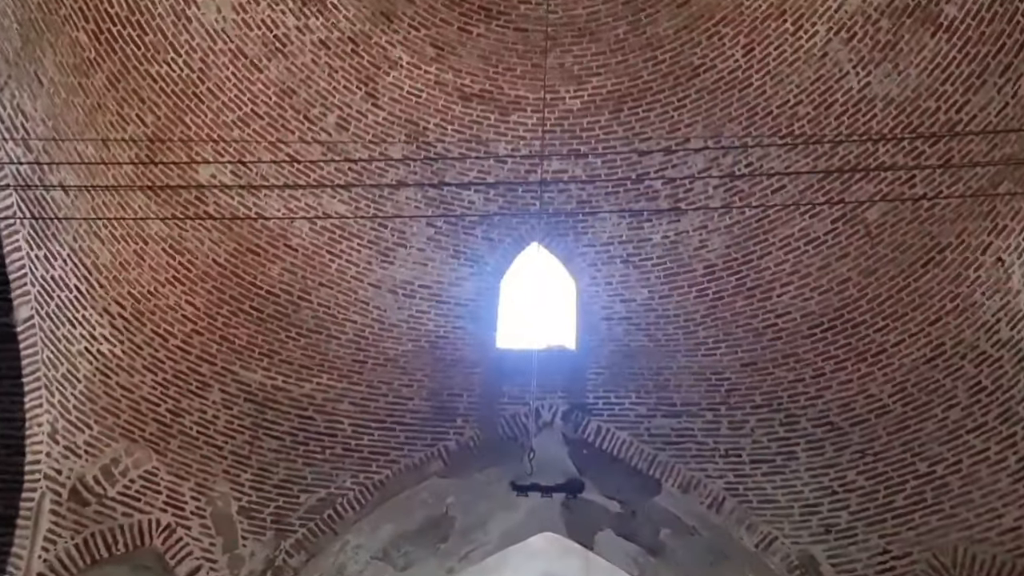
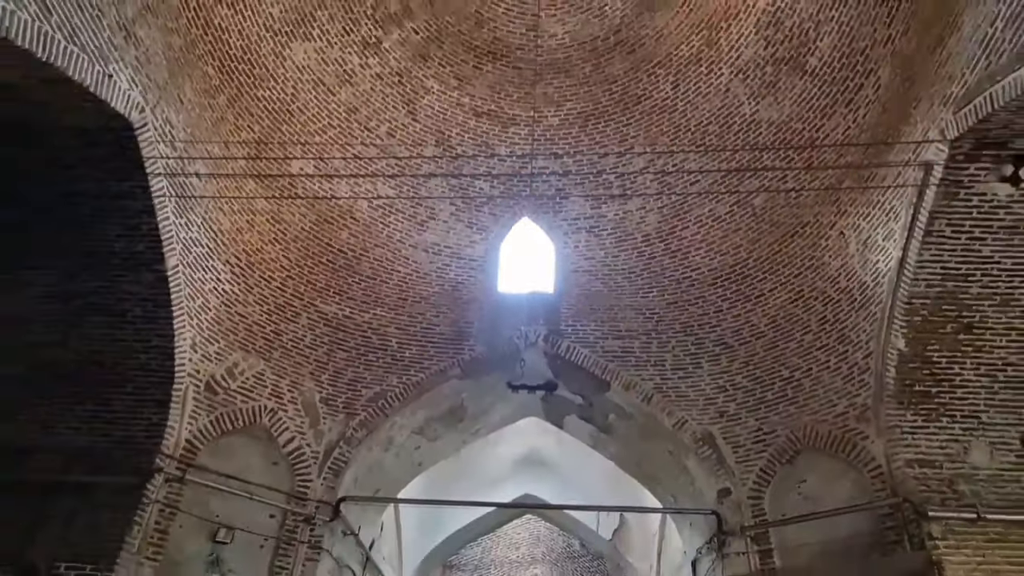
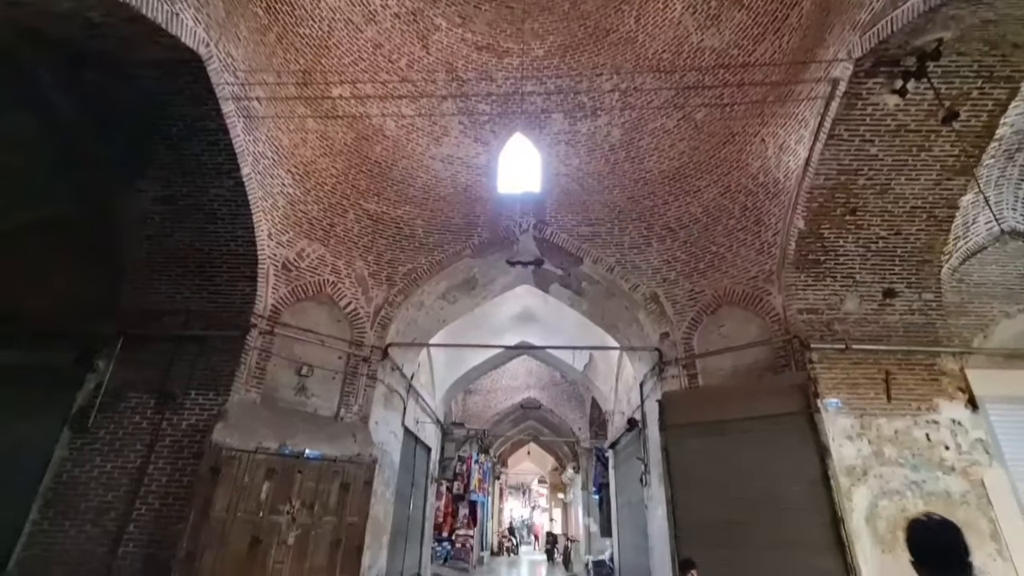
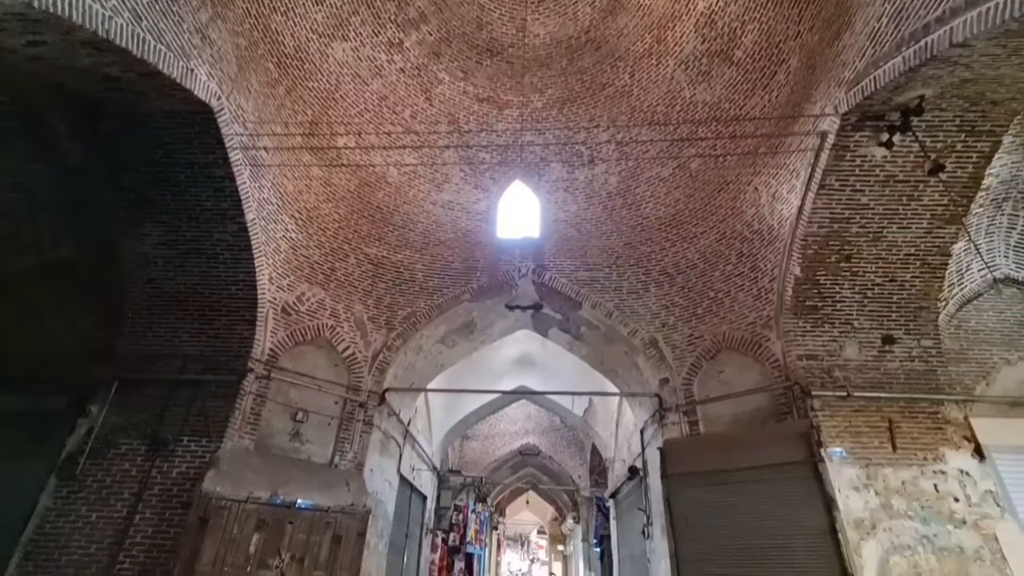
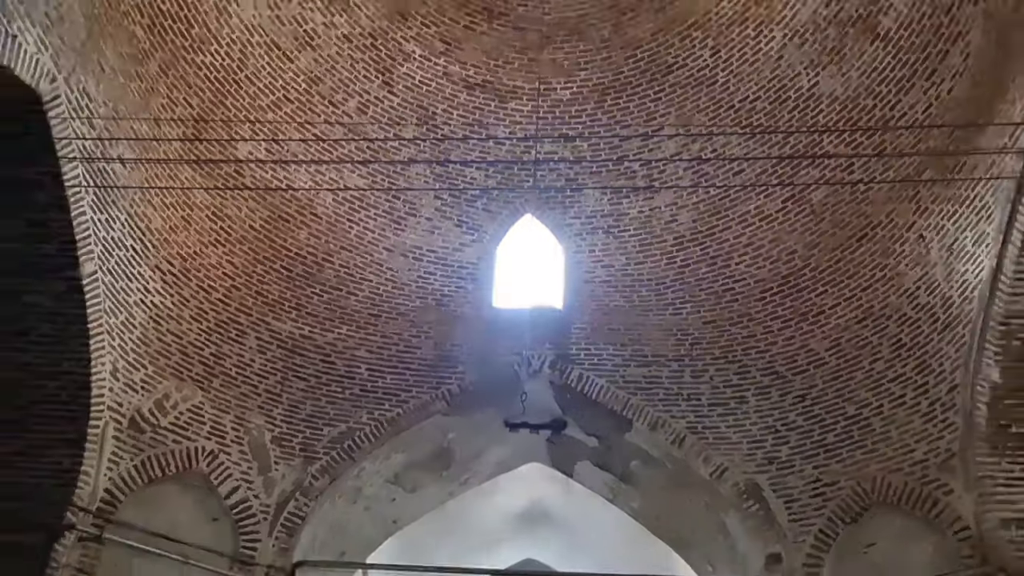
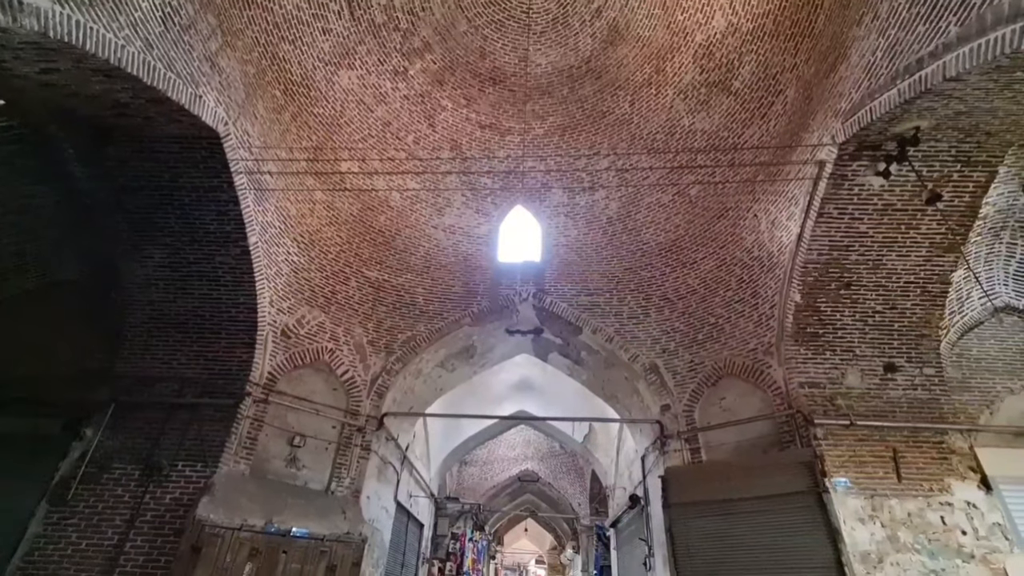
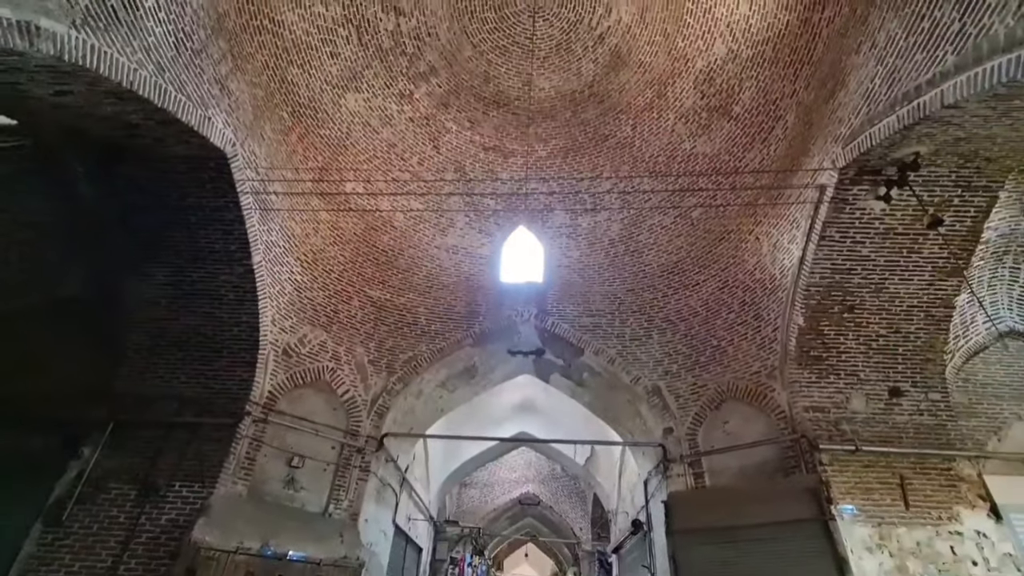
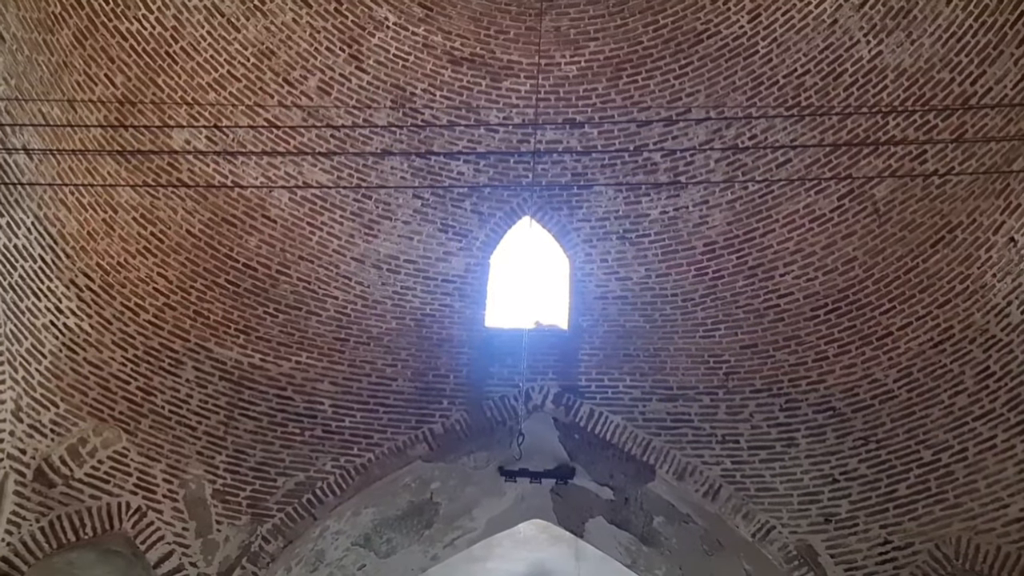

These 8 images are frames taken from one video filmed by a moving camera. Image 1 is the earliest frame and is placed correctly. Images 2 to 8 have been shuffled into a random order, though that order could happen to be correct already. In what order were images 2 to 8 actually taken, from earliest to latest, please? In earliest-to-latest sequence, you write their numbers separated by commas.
8, 5, 2, 7, 6, 4, 3
